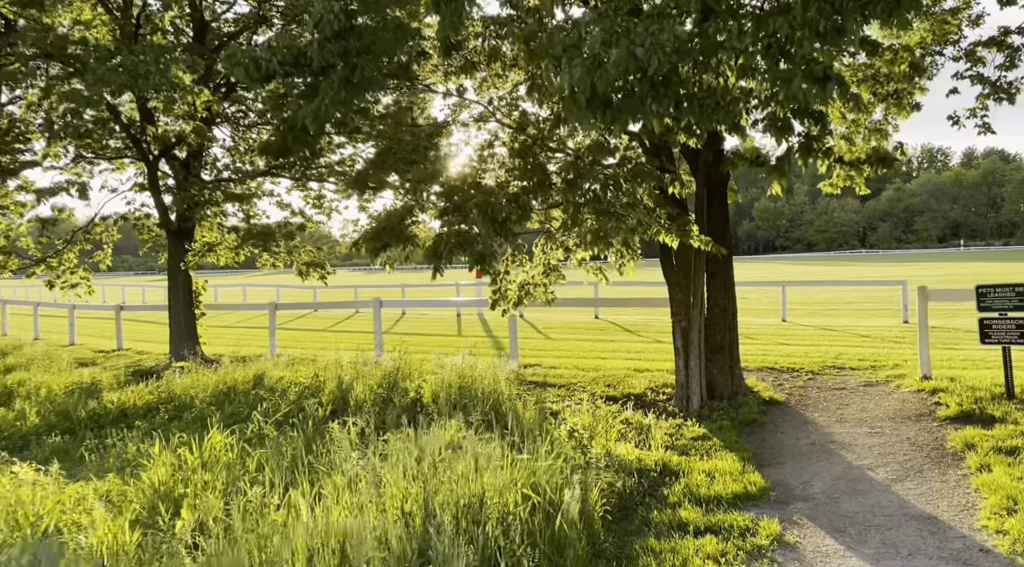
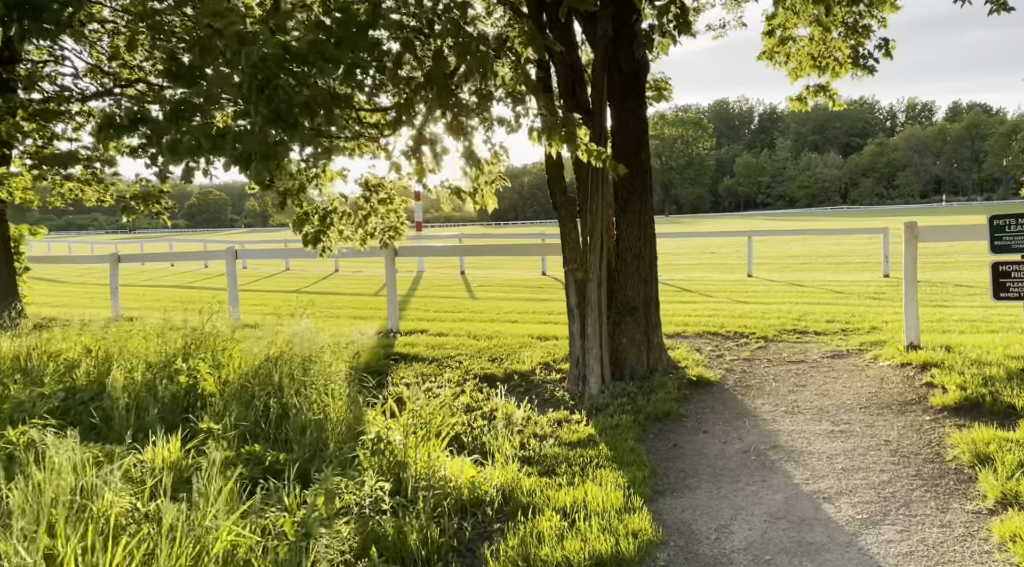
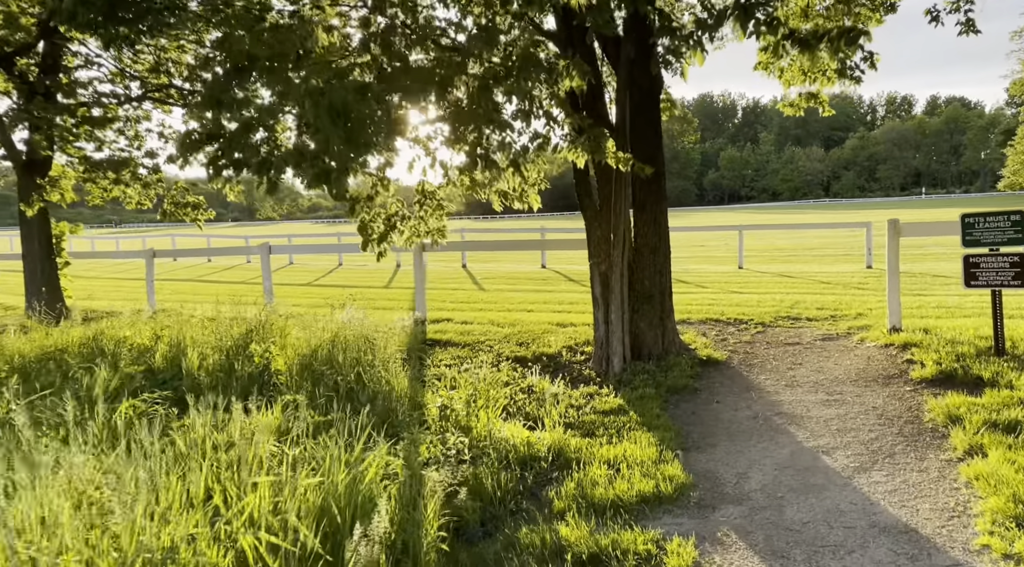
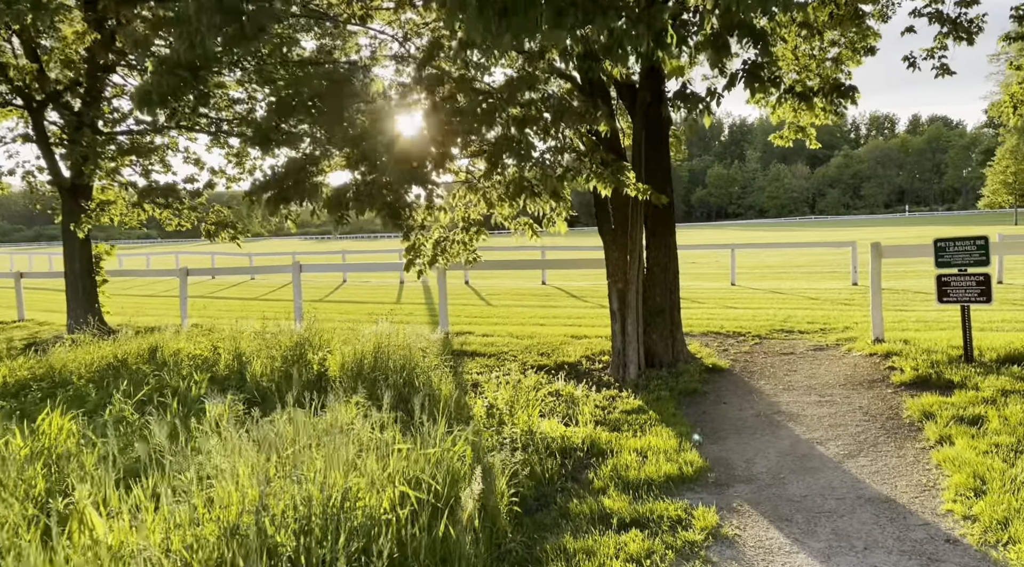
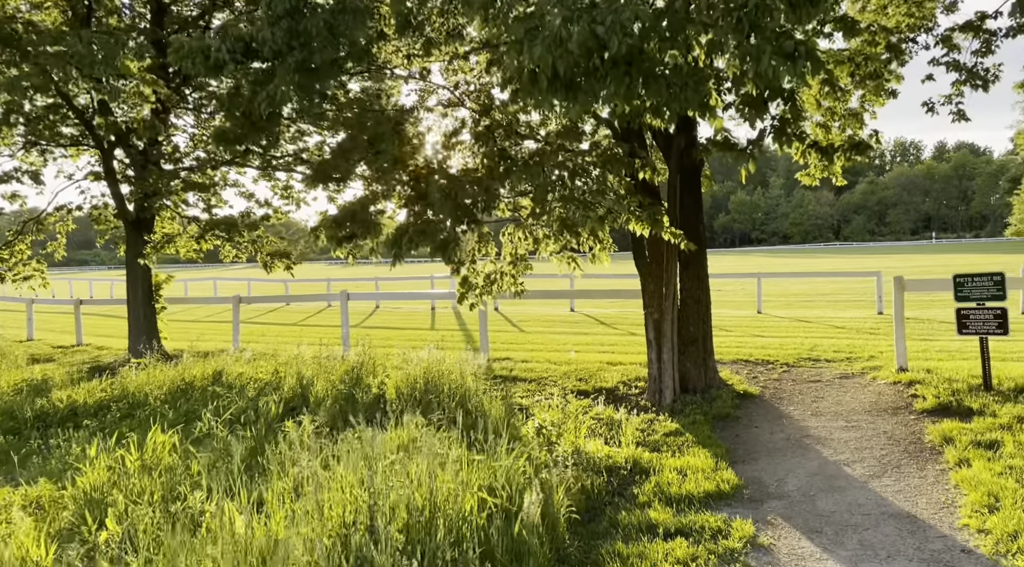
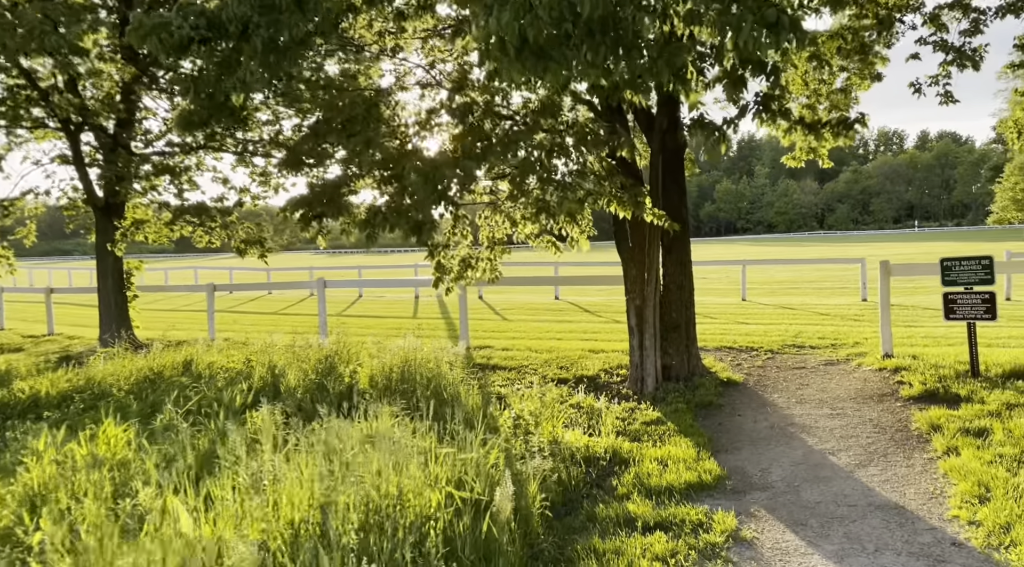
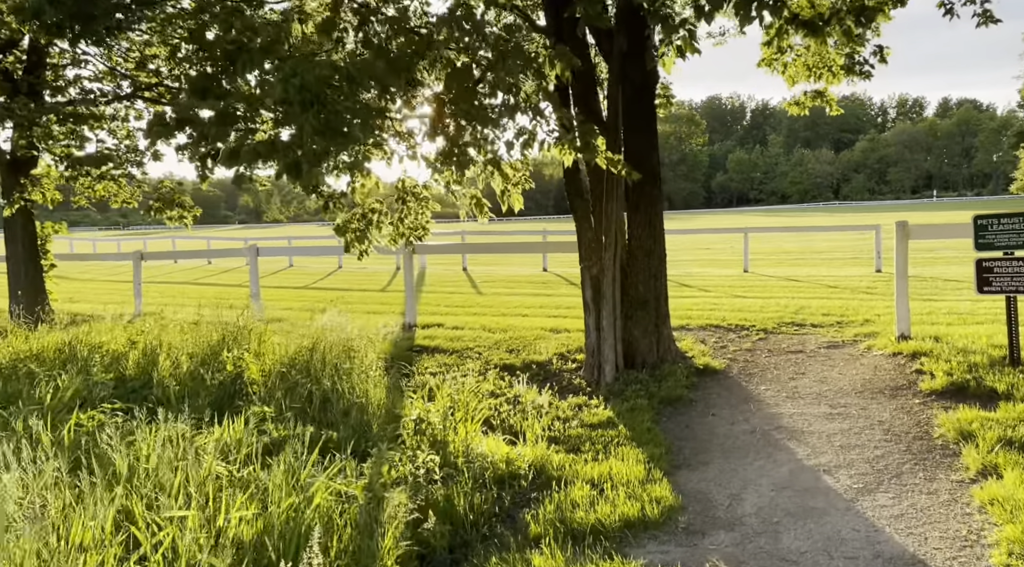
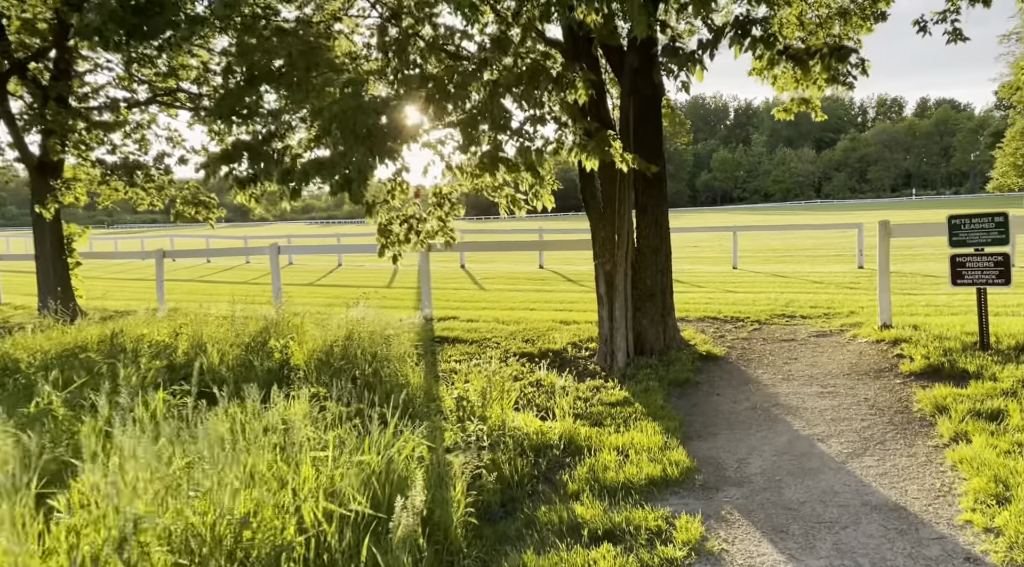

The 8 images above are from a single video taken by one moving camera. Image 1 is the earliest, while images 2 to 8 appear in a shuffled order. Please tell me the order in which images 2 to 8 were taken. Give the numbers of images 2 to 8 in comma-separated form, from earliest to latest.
5, 6, 4, 8, 3, 7, 2
